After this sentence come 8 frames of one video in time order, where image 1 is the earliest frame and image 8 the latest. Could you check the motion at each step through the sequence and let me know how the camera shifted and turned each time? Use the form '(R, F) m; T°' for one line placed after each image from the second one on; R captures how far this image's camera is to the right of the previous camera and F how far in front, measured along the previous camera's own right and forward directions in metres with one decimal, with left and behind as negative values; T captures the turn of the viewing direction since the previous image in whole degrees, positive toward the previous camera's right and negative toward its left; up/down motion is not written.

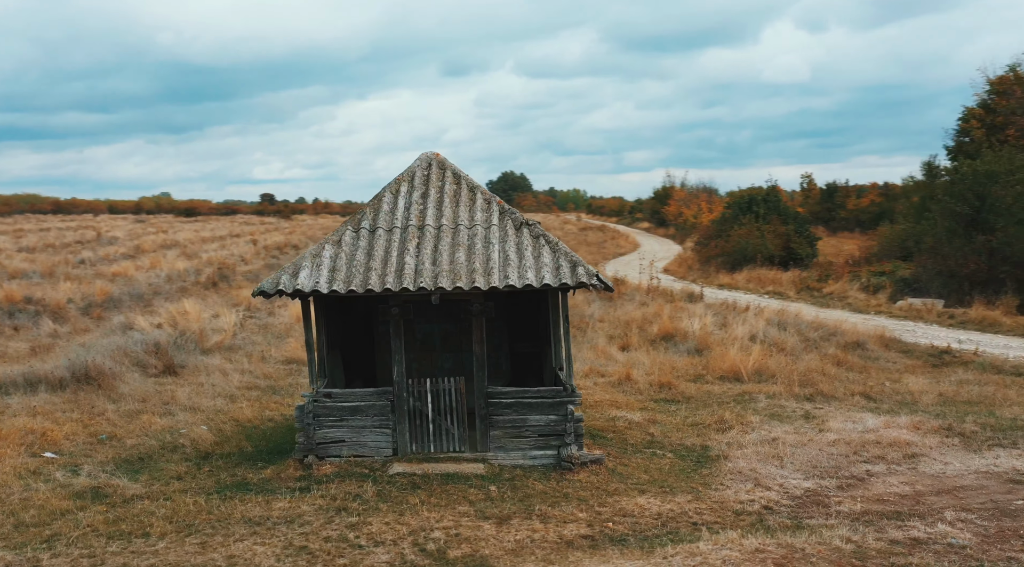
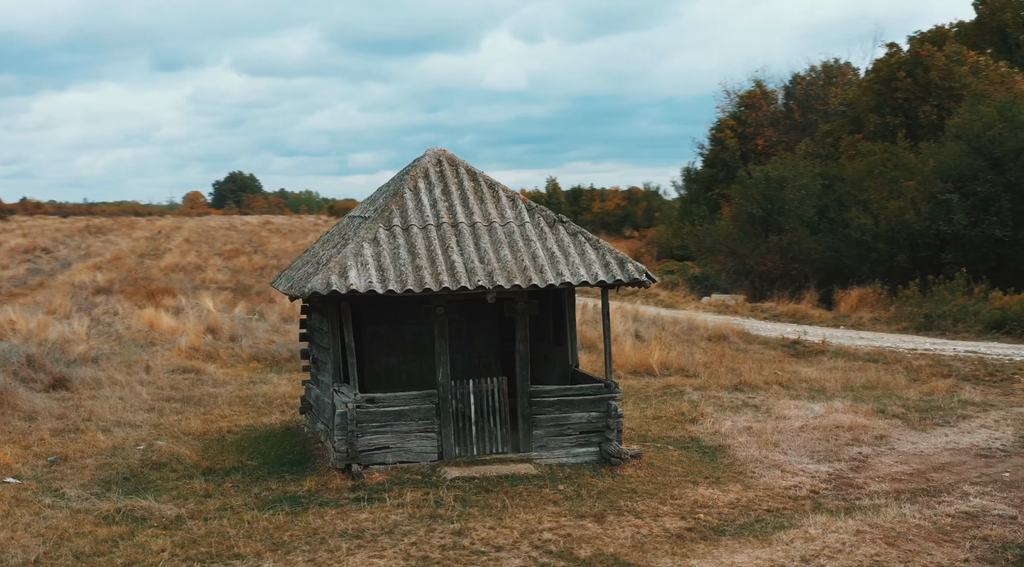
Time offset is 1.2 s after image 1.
(-3.6, +0.5) m; +14°
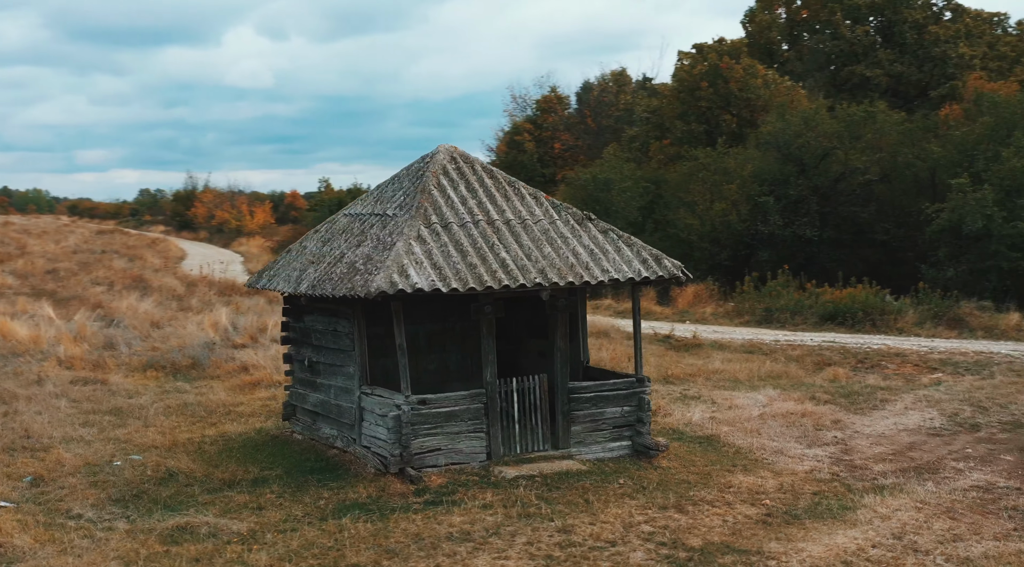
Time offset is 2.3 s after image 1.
(-3.3, +0.4) m; +13°
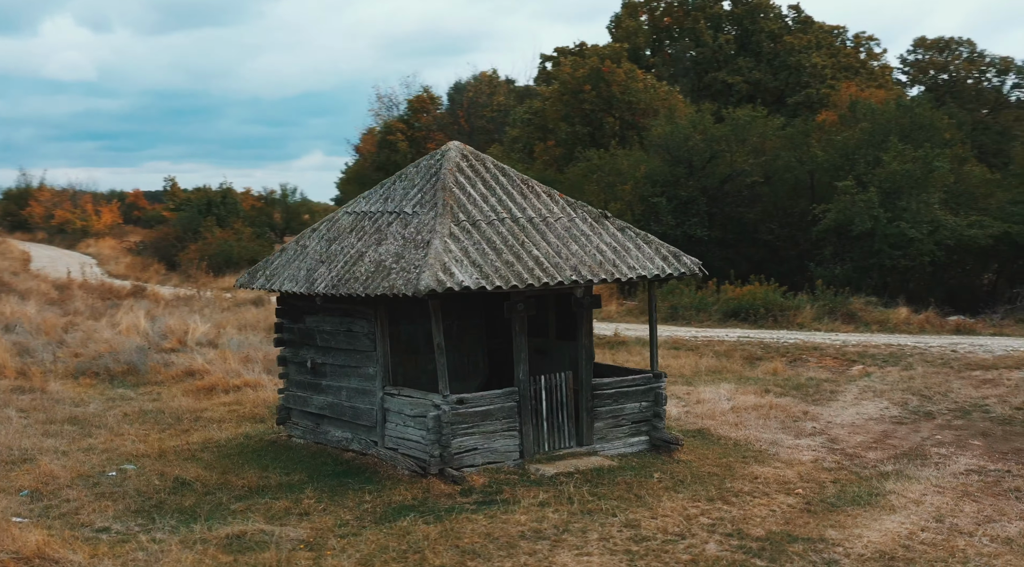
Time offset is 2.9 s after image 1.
(-2.1, +0.2) m; +8°
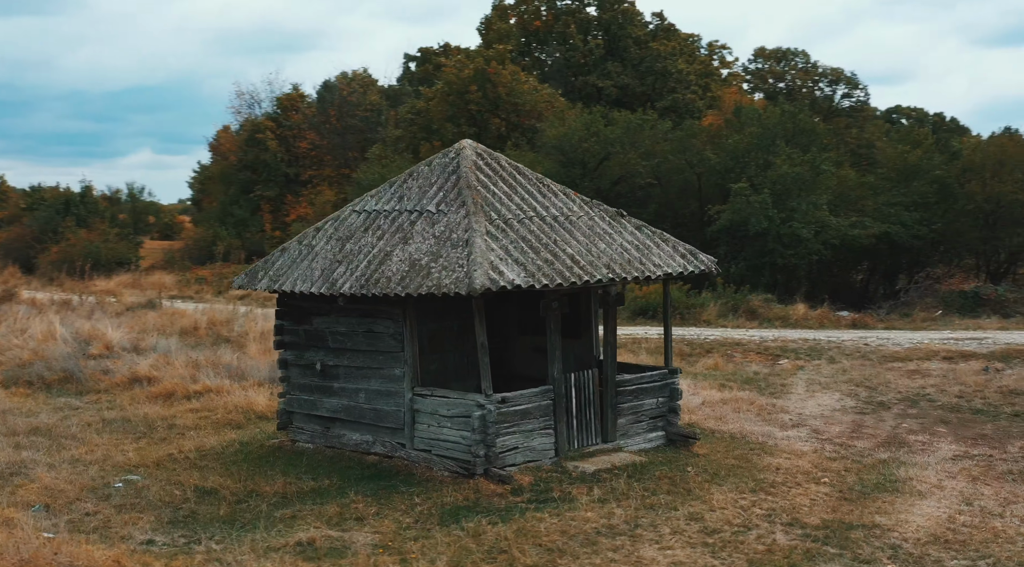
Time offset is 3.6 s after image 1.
(-2.1, +0.2) m; +8°
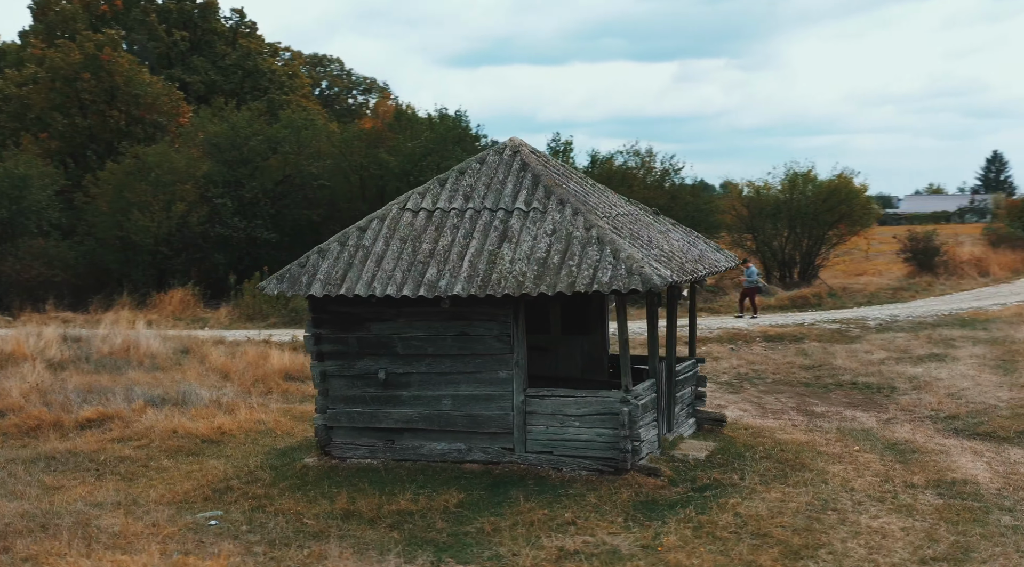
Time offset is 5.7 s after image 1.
(-6.5, +1.6) m; +25°
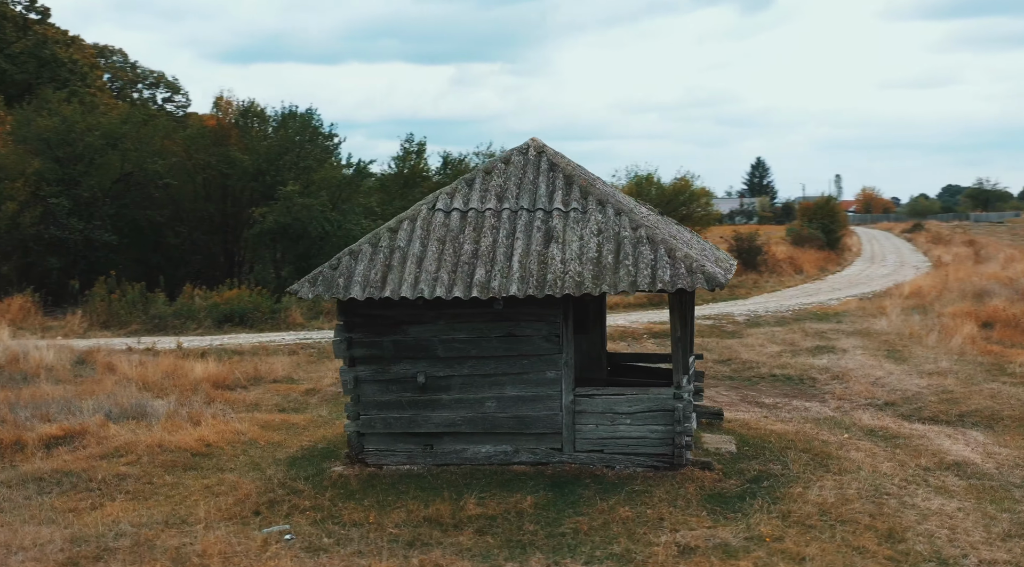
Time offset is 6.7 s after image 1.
(-2.9, +0.3) m; +11°
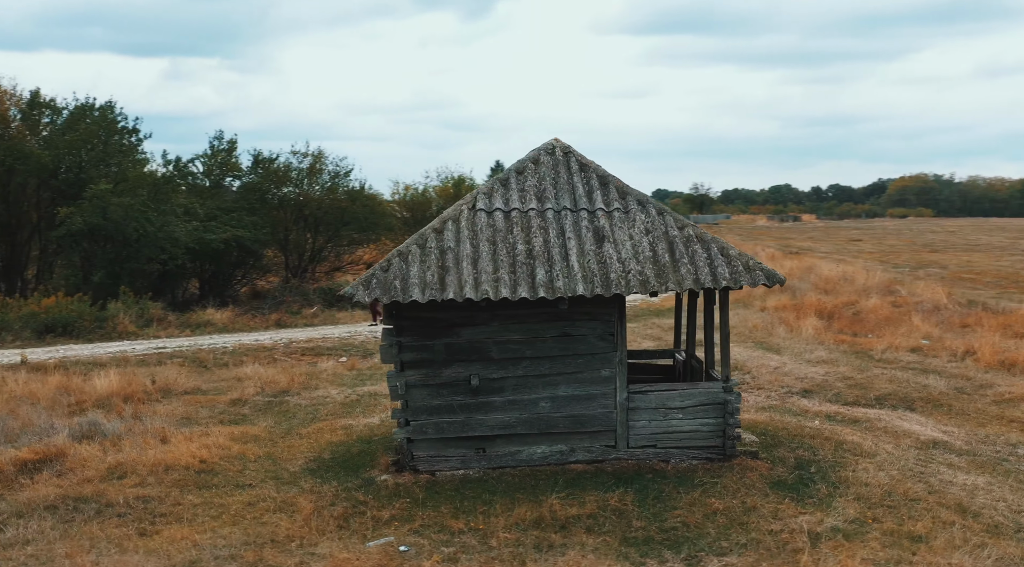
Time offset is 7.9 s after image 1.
(-3.5, +0.5) m; +13°
